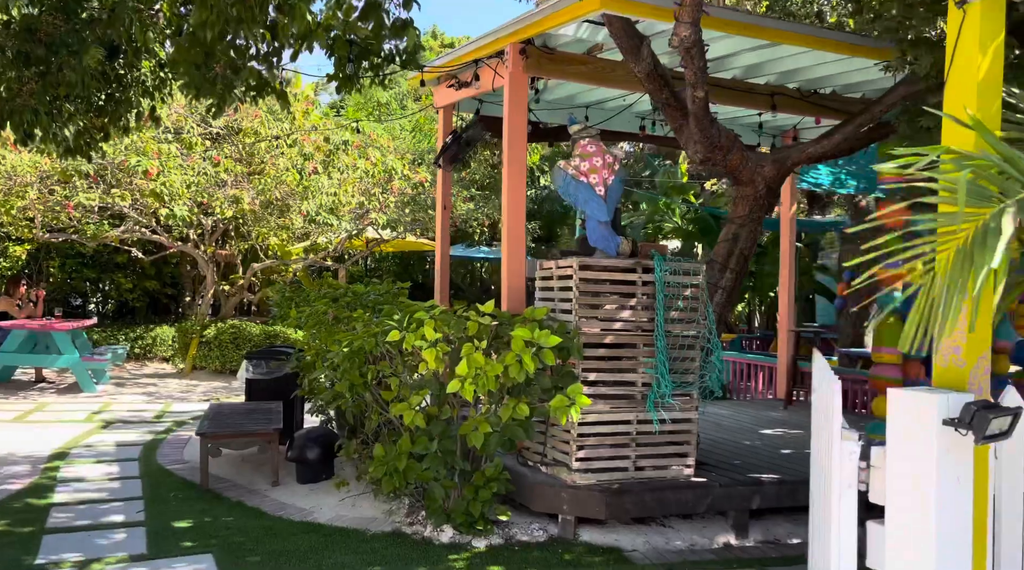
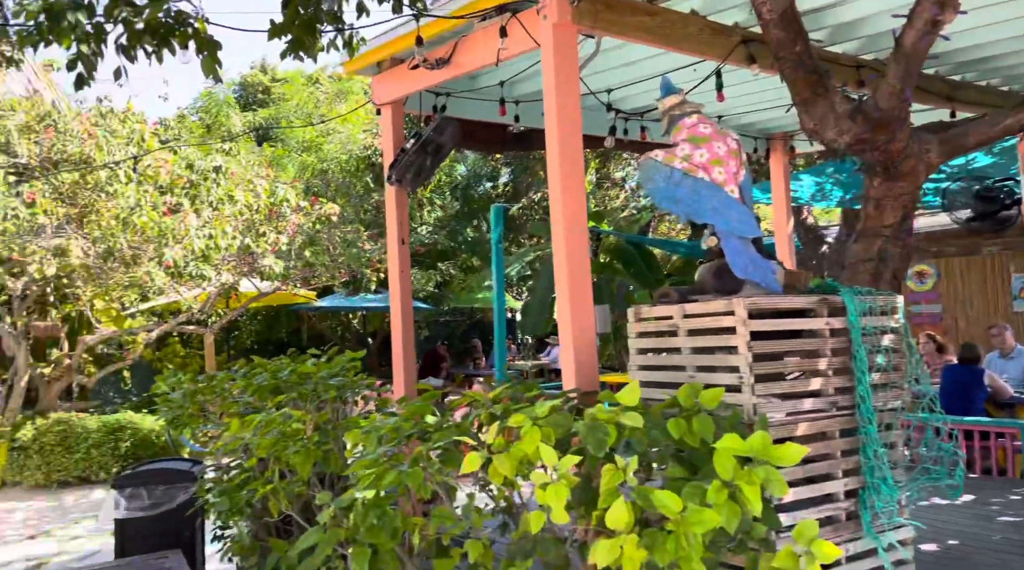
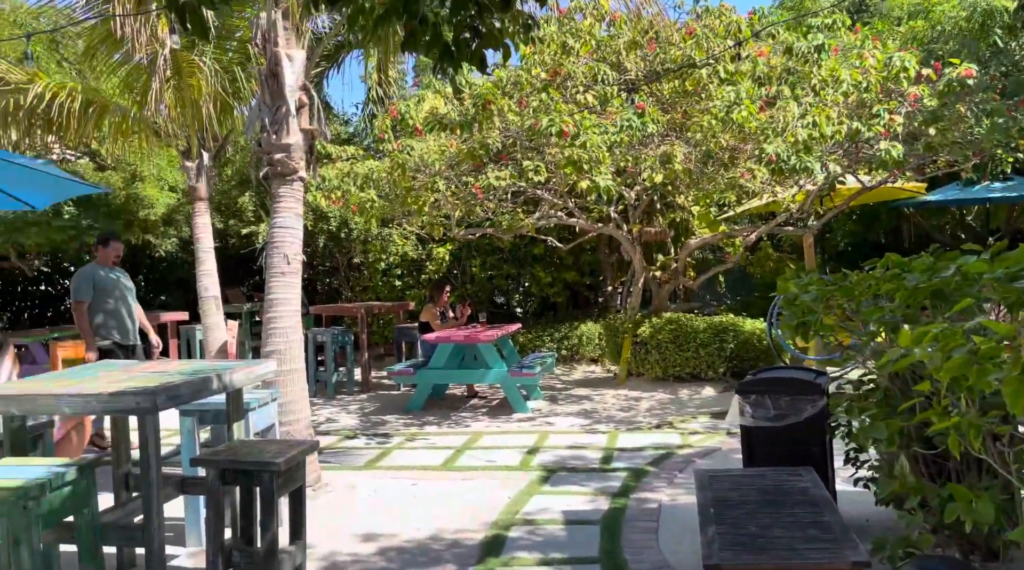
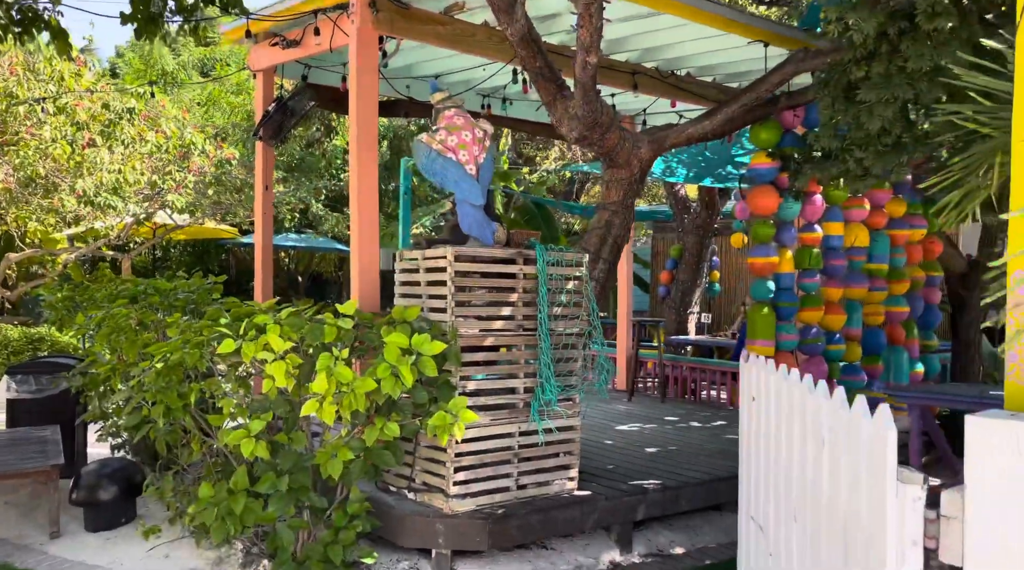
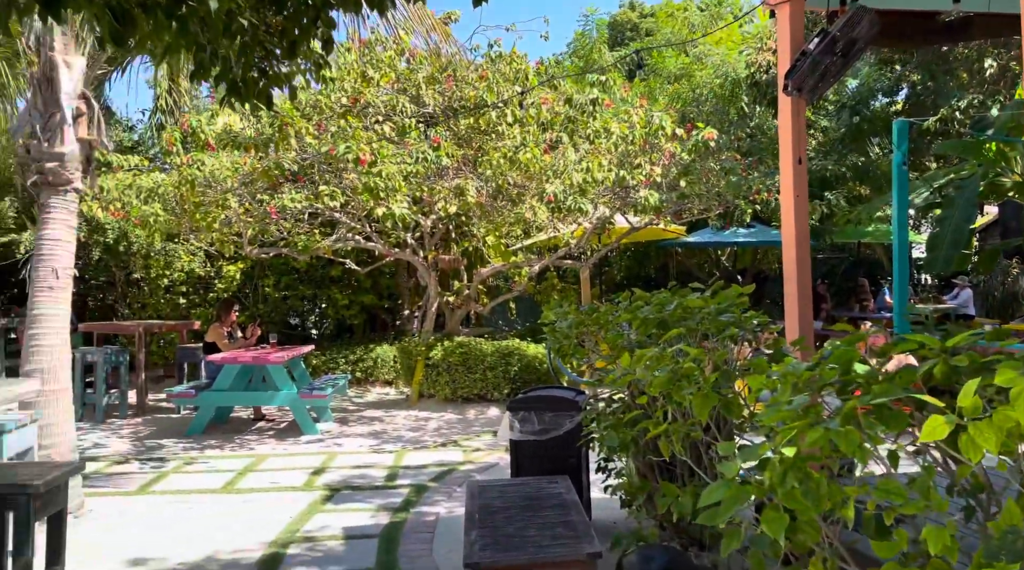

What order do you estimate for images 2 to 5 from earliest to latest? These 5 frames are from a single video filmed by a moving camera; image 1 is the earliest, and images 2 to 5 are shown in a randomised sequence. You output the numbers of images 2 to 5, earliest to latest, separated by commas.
4, 2, 5, 3
